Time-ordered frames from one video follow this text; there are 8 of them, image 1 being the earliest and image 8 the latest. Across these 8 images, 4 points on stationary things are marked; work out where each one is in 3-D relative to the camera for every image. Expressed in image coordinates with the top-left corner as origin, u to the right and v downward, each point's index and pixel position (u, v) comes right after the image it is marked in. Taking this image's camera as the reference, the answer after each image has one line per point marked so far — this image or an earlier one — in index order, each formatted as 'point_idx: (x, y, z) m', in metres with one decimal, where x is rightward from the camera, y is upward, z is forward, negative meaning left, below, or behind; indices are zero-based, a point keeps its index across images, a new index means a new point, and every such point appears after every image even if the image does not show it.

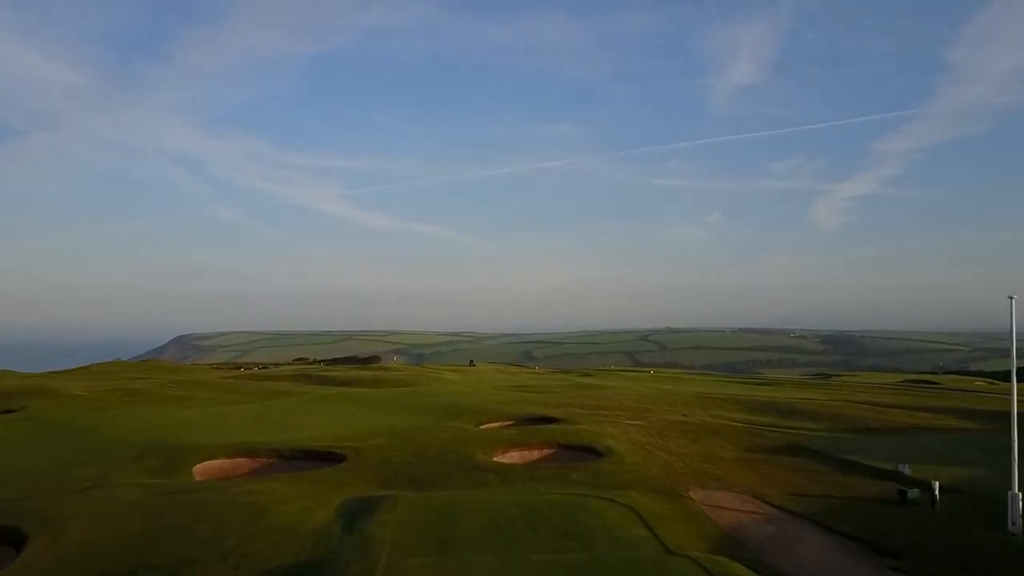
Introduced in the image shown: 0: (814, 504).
0: (+7.9, -5.7, +19.5) m
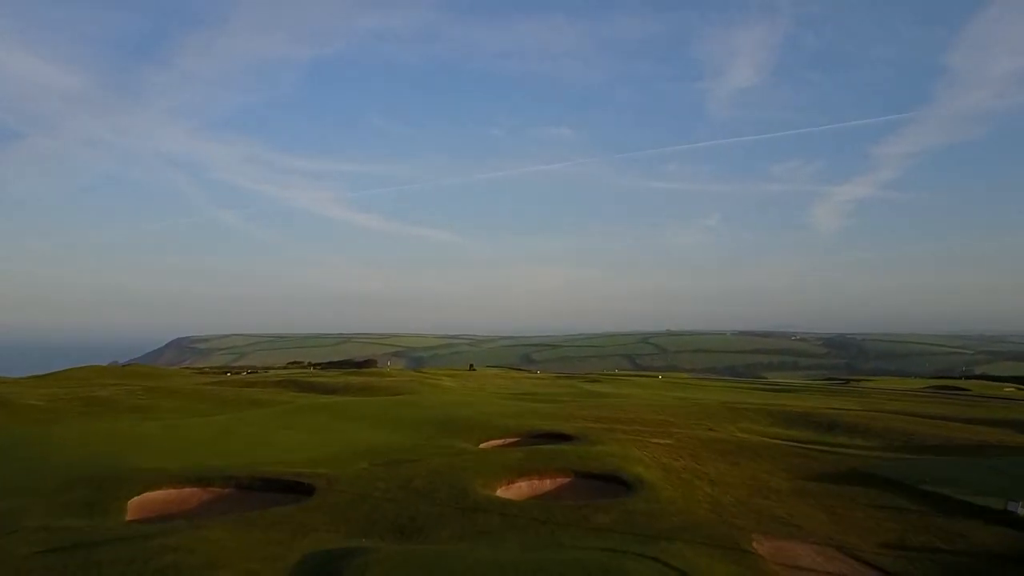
0: (+8.1, -5.5, +14.8) m
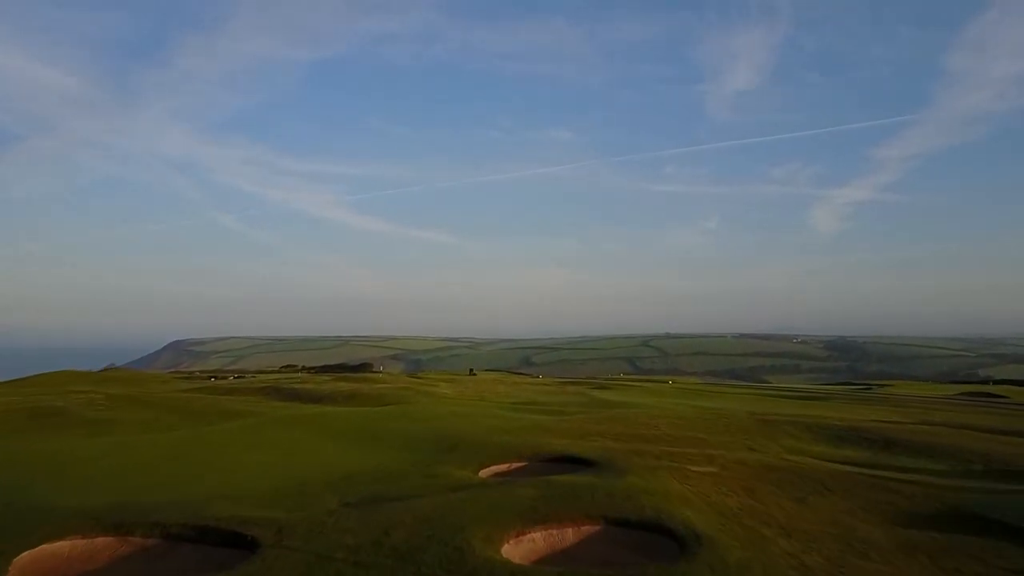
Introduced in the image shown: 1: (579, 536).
0: (+8.4, -5.2, +9.6) m
1: (+1.5, -5.5, +16.4) m
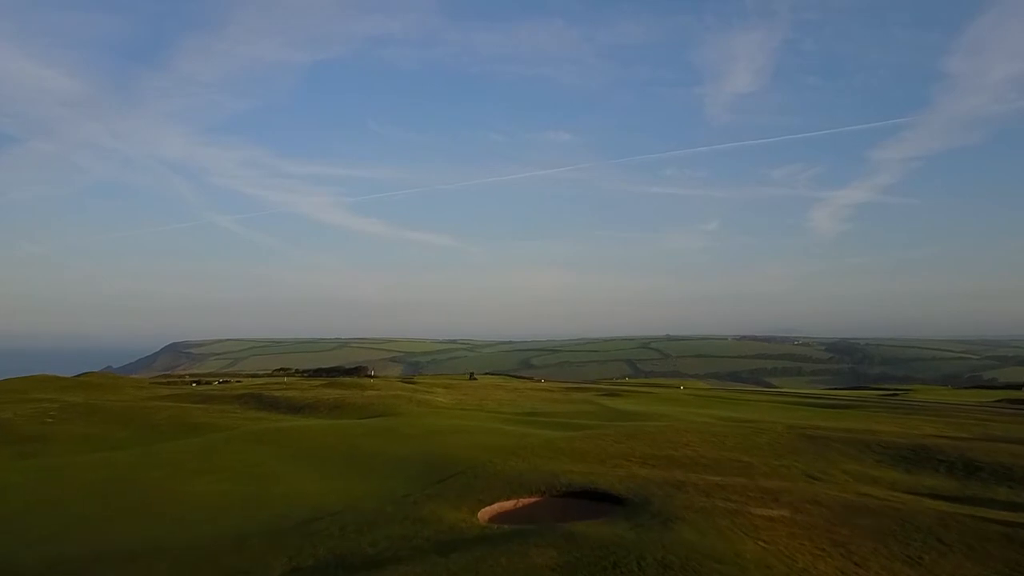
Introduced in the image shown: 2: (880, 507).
0: (+8.6, -4.9, +4.4) m
1: (+1.7, -5.2, +11.1) m
2: (+9.5, -5.6, +19.2) m
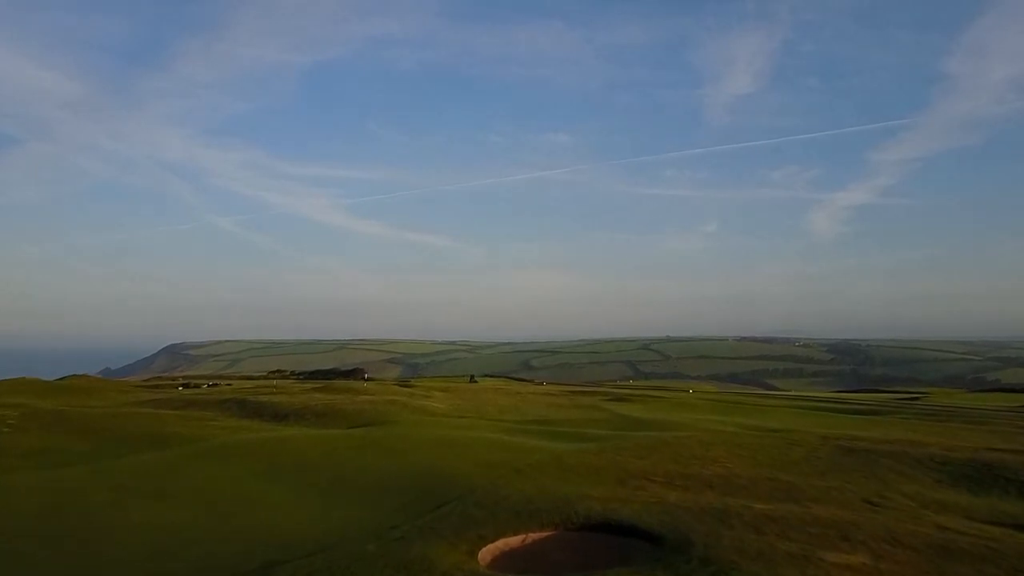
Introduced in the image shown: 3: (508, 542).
0: (+8.8, -4.7, +0.8) m
1: (+1.9, -5.0, +7.6) m
2: (+9.7, -5.4, +15.6) m
3: (-0.1, -5.6, +16.6) m
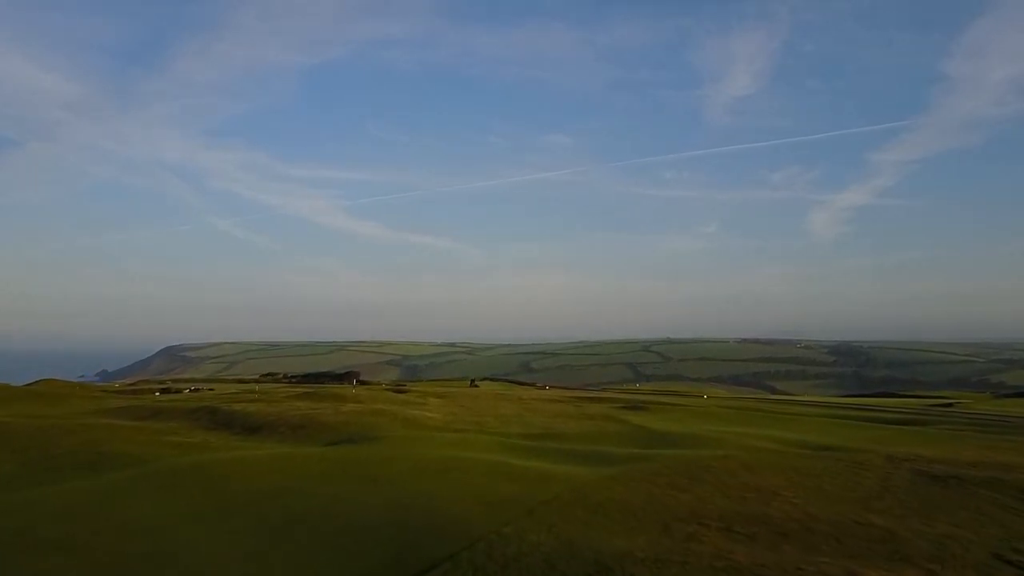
0: (+9.0, -4.3, -4.6) m
1: (+2.2, -4.6, +2.2) m
2: (+10.0, -5.0, +10.2) m
3: (+0.2, -5.3, +11.2) m
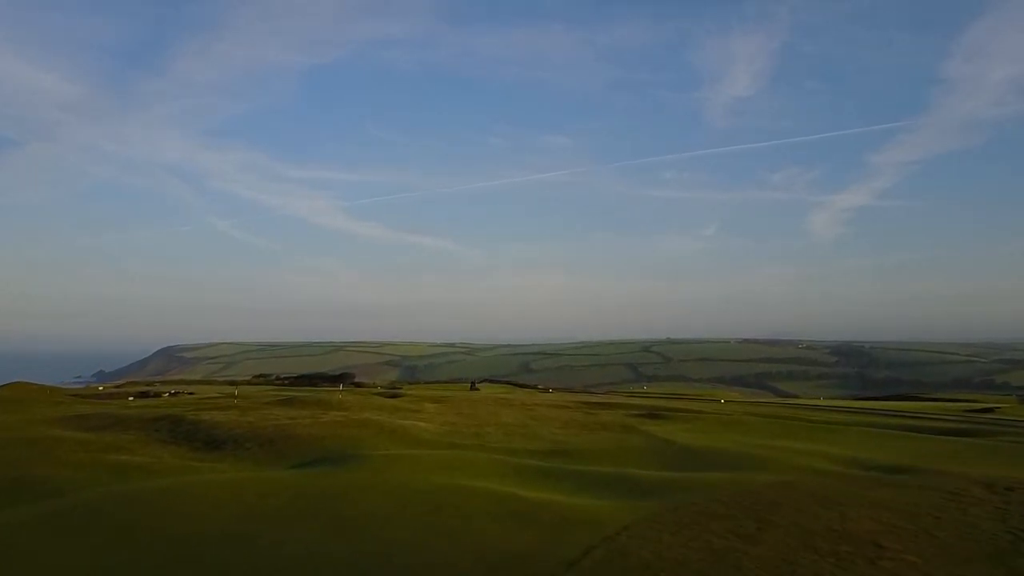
0: (+9.3, -3.9, -10.1) m
1: (+2.4, -4.2, -3.3) m
2: (+10.2, -4.6, +4.7) m
3: (+0.4, -4.9, +5.7) m
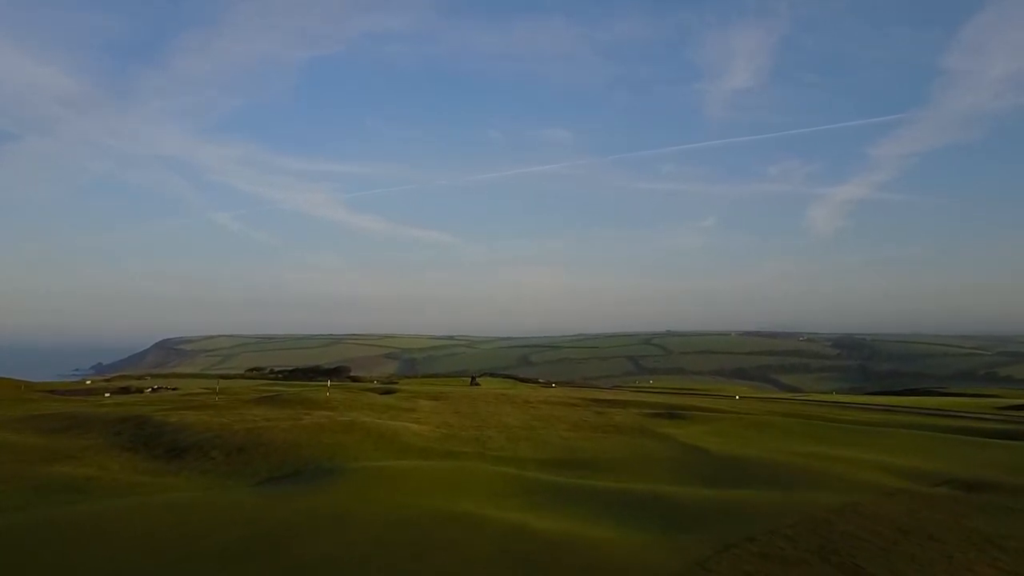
0: (+9.5, -3.7, -14.3) m
1: (+2.6, -4.0, -7.6) m
2: (+10.4, -4.3, +0.5) m
3: (+0.7, -4.6, +1.5) m
